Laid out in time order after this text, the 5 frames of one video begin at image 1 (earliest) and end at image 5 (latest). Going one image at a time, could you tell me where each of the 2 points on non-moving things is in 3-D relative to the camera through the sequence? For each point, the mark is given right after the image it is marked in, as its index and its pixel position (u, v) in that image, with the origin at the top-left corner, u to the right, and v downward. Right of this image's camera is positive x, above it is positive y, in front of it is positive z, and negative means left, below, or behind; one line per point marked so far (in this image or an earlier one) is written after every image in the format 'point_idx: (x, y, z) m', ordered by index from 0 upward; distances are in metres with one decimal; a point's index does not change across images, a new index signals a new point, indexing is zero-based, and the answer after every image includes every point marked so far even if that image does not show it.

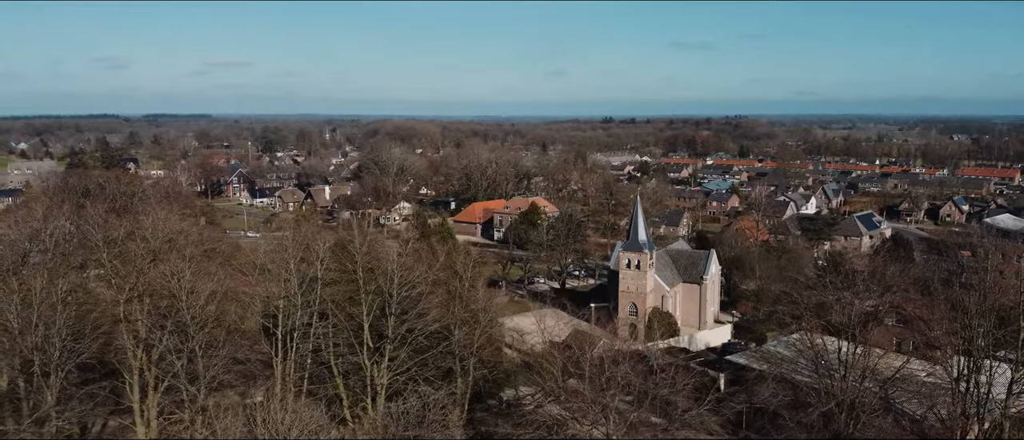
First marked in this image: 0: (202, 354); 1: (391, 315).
0: (-6.5, -2.8, +15.2) m
1: (-2.7, -2.1, +15.8) m
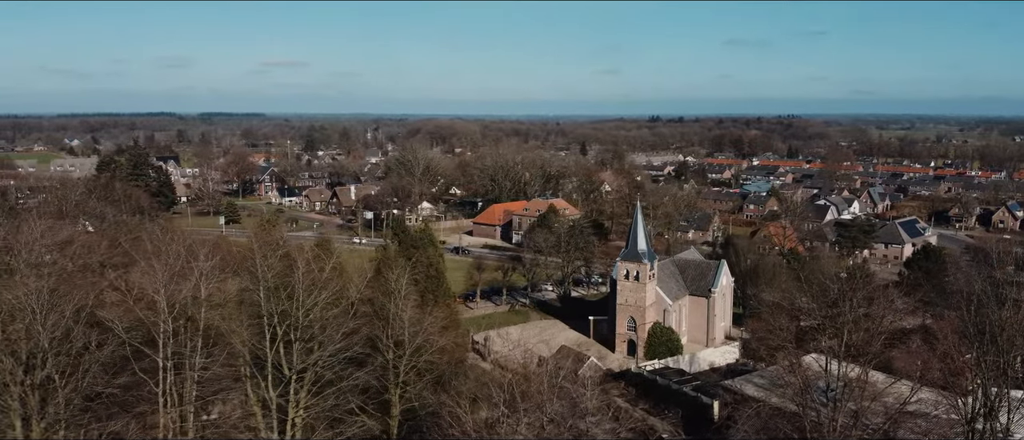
0: (-8.0, -2.9, +13.6) m
1: (-4.1, -2.3, +14.0) m
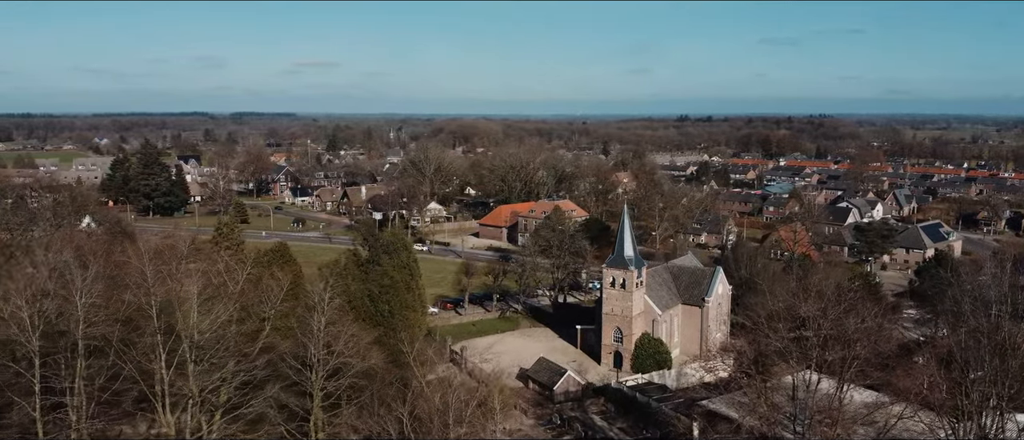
0: (-9.3, -3.1, +12.4) m
1: (-5.5, -2.5, +12.7) m
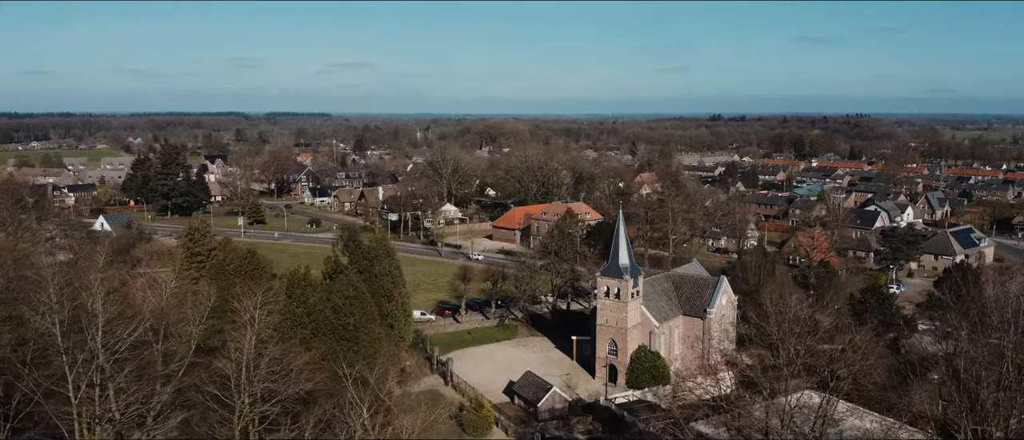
0: (-10.4, -3.2, +11.6) m
1: (-6.5, -2.7, +11.7) m
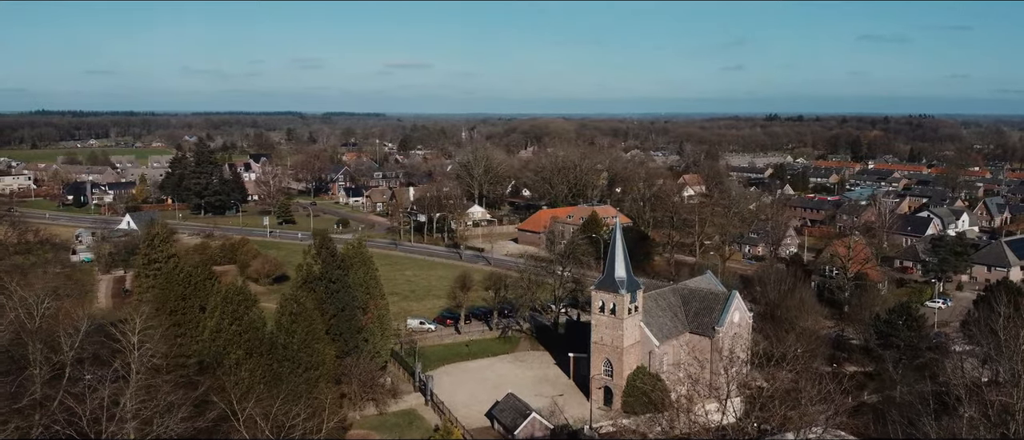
0: (-11.8, -3.4, +10.4) m
1: (-8.0, -2.9, +10.2) m
